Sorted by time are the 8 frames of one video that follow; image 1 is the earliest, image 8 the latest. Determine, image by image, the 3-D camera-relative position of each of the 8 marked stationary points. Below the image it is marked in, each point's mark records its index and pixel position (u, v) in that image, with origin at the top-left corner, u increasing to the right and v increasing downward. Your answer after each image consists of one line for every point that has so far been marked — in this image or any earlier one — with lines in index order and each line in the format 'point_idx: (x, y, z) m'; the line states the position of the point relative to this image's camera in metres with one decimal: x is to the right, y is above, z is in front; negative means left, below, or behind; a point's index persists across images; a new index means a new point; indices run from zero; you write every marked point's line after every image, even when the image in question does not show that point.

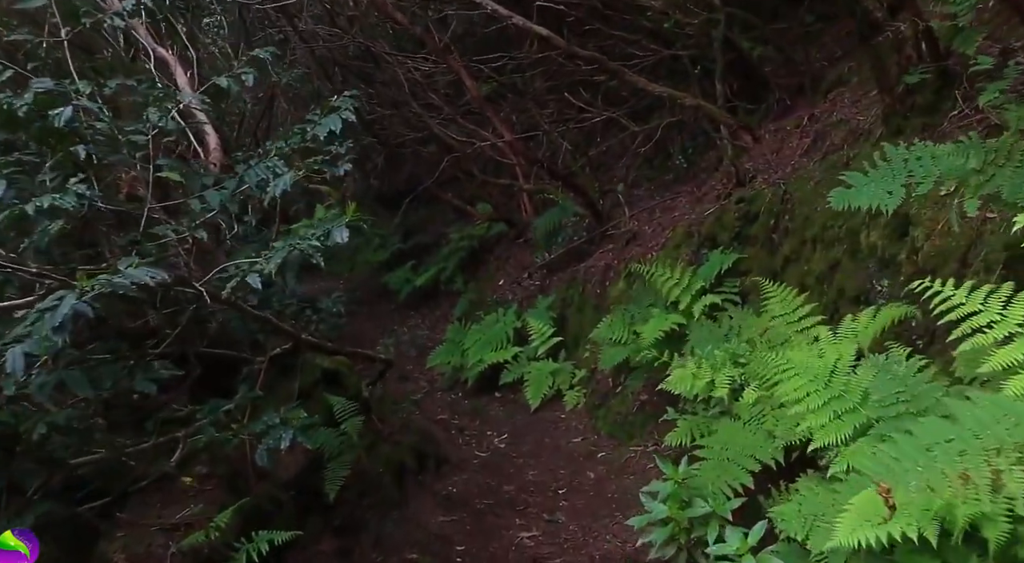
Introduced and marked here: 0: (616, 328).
0: (+0.9, -0.4, +7.5) m
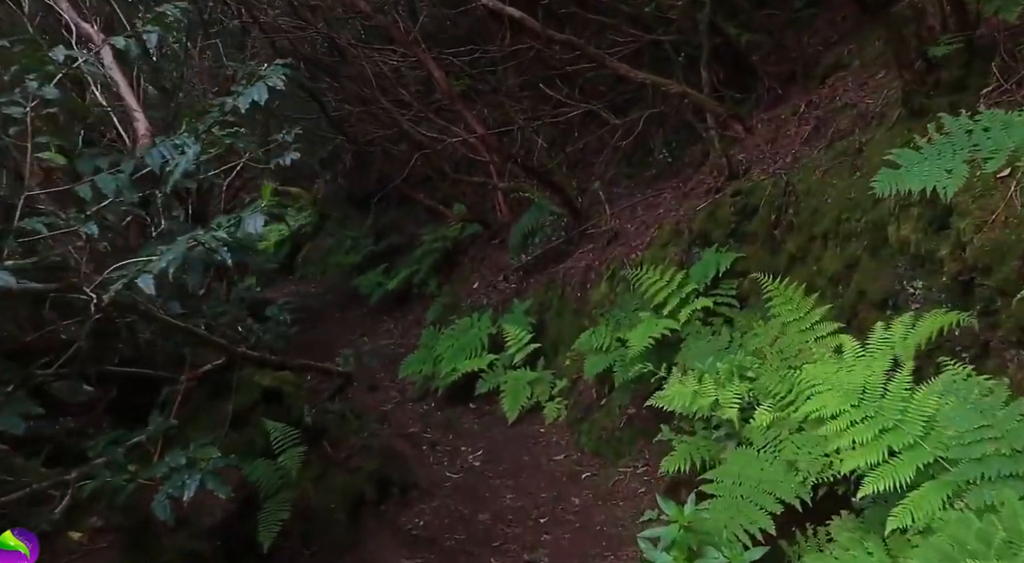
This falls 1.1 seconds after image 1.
0: (+0.7, -0.4, +6.9) m
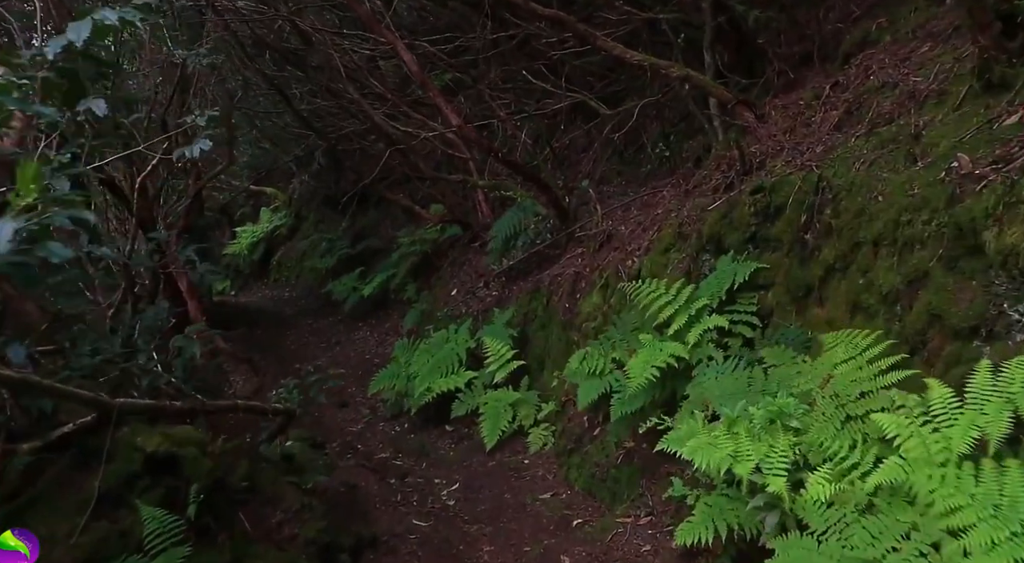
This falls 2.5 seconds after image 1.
0: (+0.5, -0.5, +5.9) m
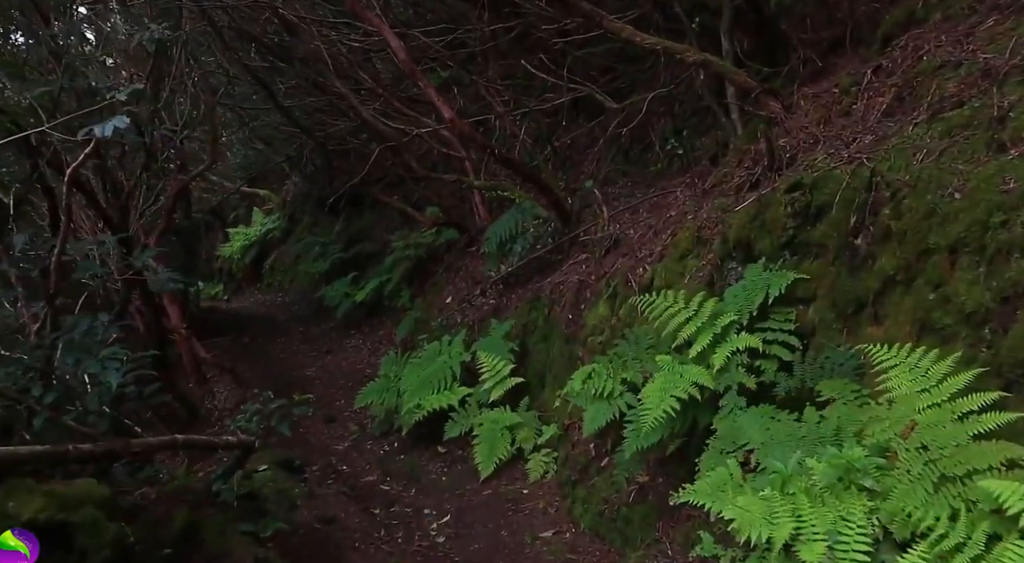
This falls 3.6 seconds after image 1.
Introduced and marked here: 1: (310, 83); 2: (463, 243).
0: (+0.5, -0.6, +5.2) m
1: (-2.7, +2.6, +12.0) m
2: (-0.6, +0.5, +11.7) m
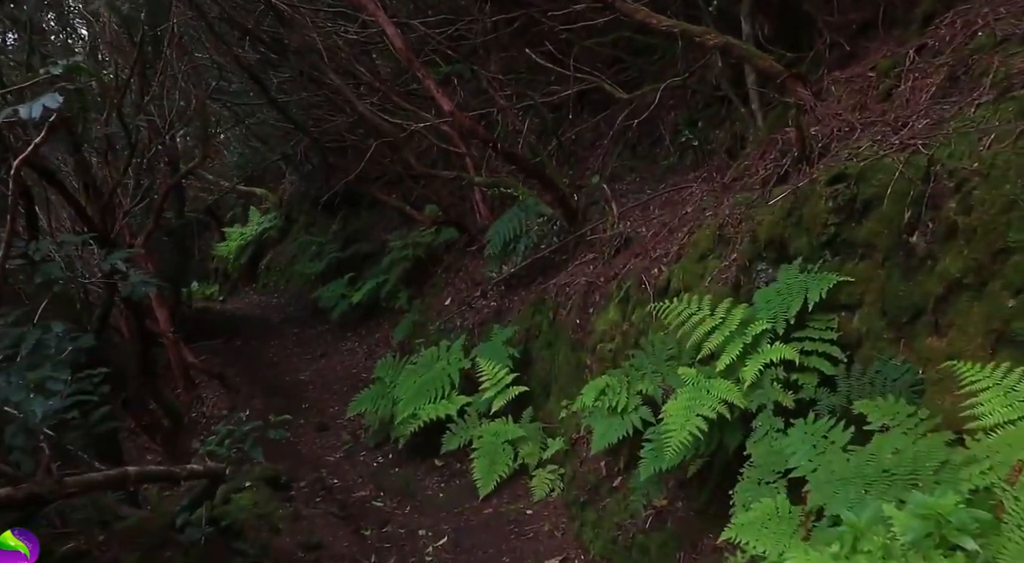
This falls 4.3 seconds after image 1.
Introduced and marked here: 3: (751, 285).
0: (+0.5, -0.6, +4.7) m
1: (-2.7, +2.6, +11.5) m
2: (-0.6, +0.5, +11.2) m
3: (+1.2, 0.0, +4.4) m
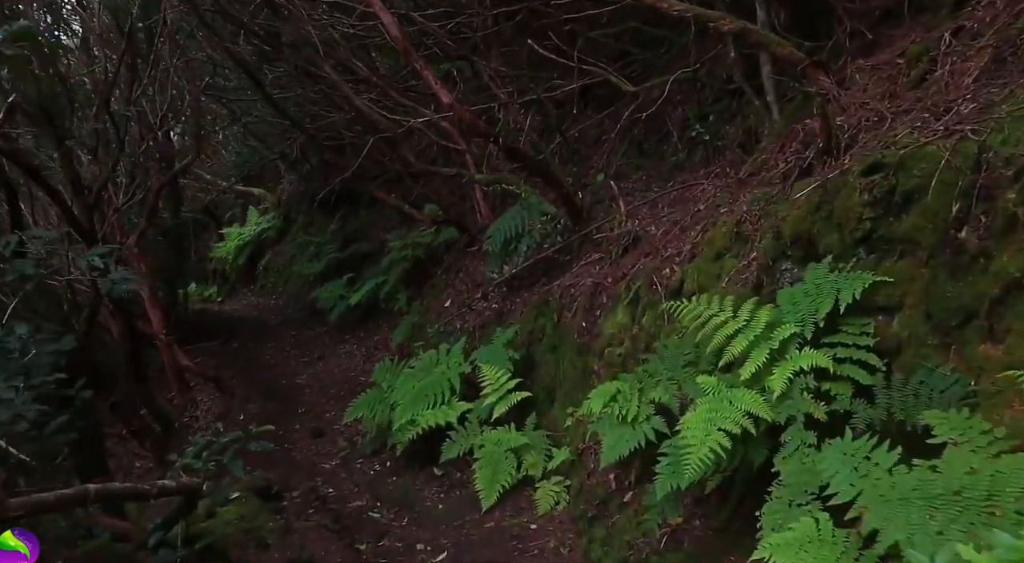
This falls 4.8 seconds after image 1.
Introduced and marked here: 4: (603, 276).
0: (+0.5, -0.6, +4.4) m
1: (-2.6, +2.6, +11.2) m
2: (-0.6, +0.5, +10.9) m
3: (+1.2, 0.0, +4.1) m
4: (+0.7, 0.0, +6.7) m
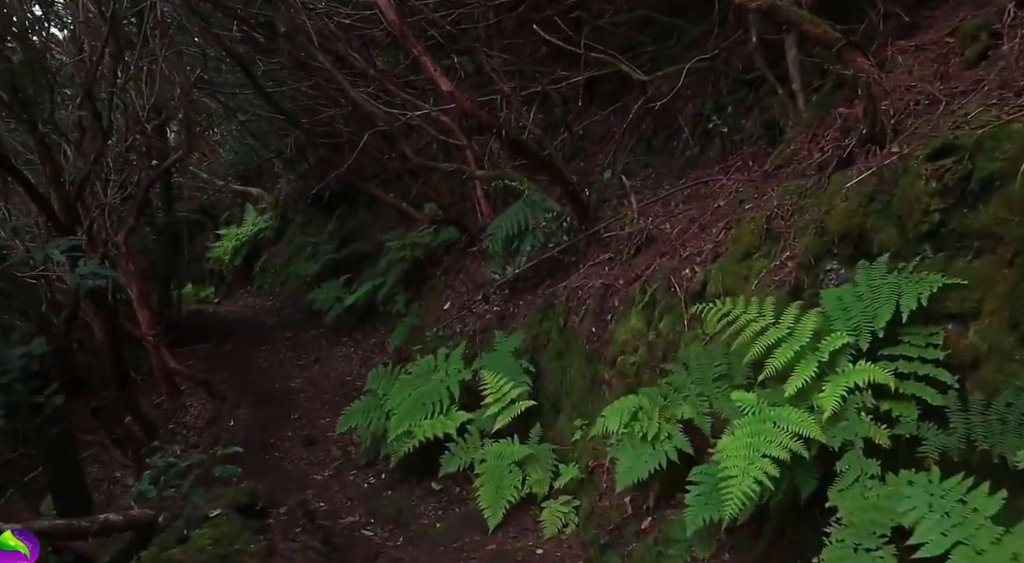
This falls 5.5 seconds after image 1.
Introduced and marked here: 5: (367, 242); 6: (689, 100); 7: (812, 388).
0: (+0.6, -0.6, +3.9) m
1: (-2.6, +2.6, +10.7) m
2: (-0.6, +0.5, +10.4) m
3: (+1.2, 0.0, +3.6) m
4: (+0.7, 0.0, +6.2) m
5: (-2.1, +0.6, +12.6) m
6: (+1.5, +1.6, +7.9) m
7: (+1.0, -0.4, +3.2) m
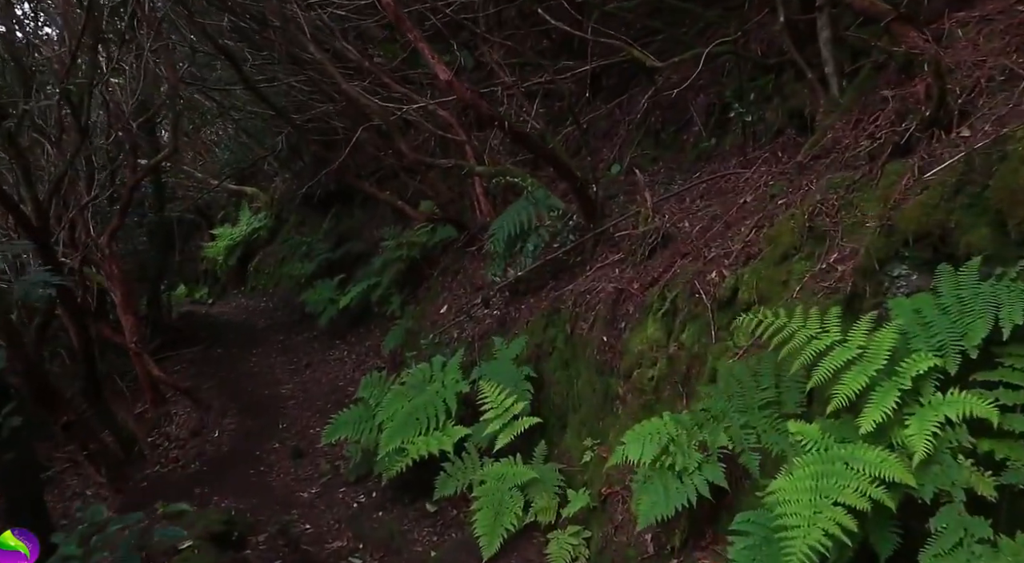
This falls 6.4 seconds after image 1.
0: (+0.6, -0.6, +3.3) m
1: (-2.6, +2.6, +10.1) m
2: (-0.5, +0.4, +9.9) m
3: (+1.2, 0.0, +3.0) m
4: (+0.7, 0.0, +5.6) m
5: (-2.0, +0.5, +12.1) m
6: (+1.6, +1.6, +7.3) m
7: (+1.1, -0.4, +2.6) m
